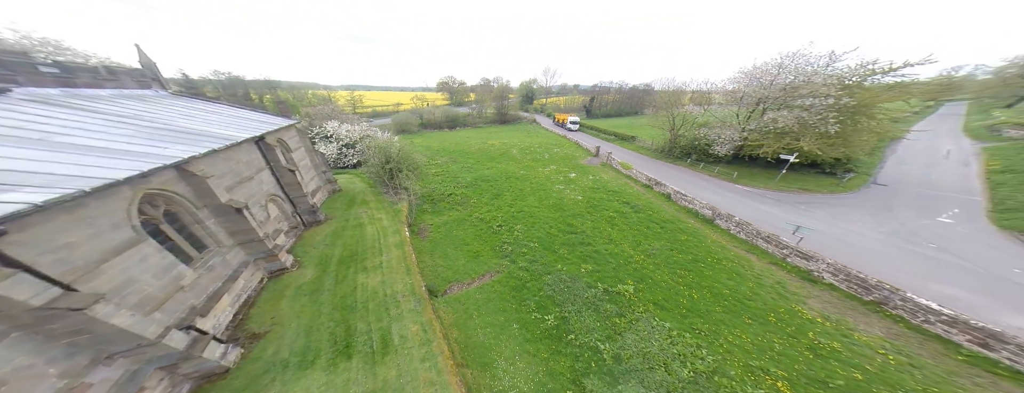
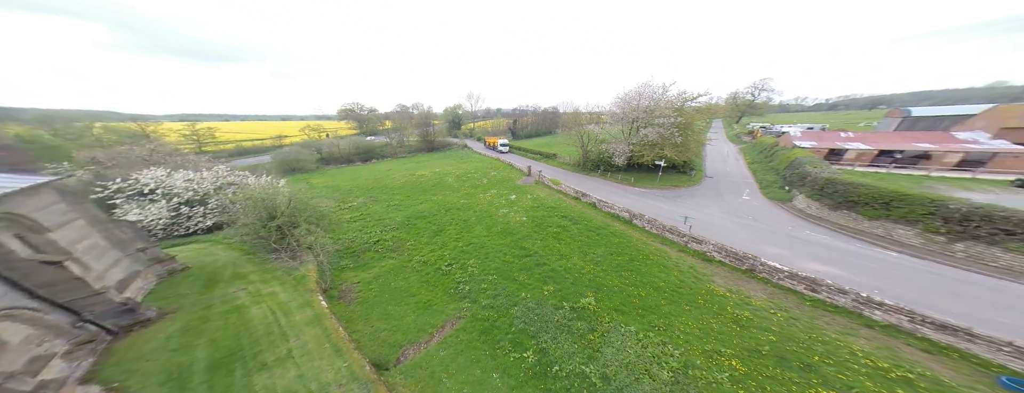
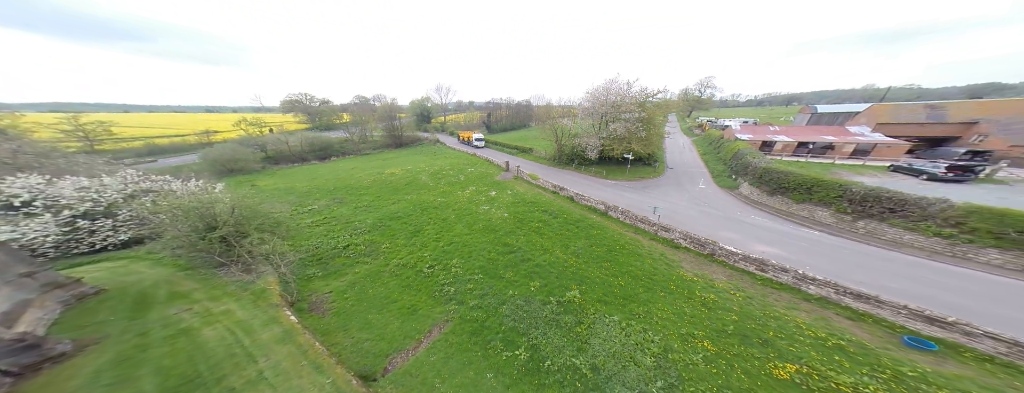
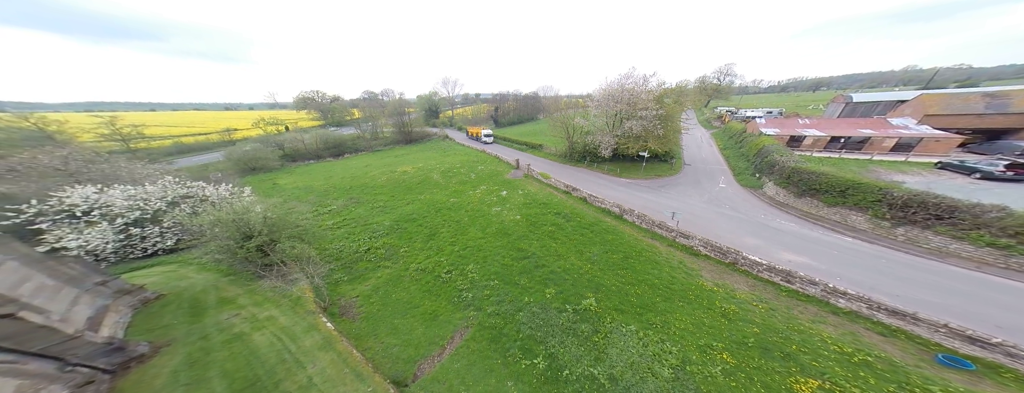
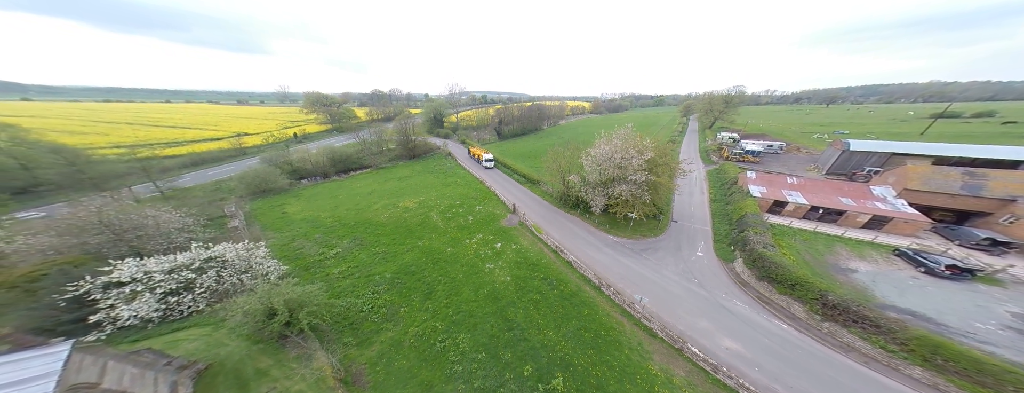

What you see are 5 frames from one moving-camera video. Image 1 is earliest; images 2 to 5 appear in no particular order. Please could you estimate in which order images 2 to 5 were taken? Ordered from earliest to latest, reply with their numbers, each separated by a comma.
2, 3, 4, 5
